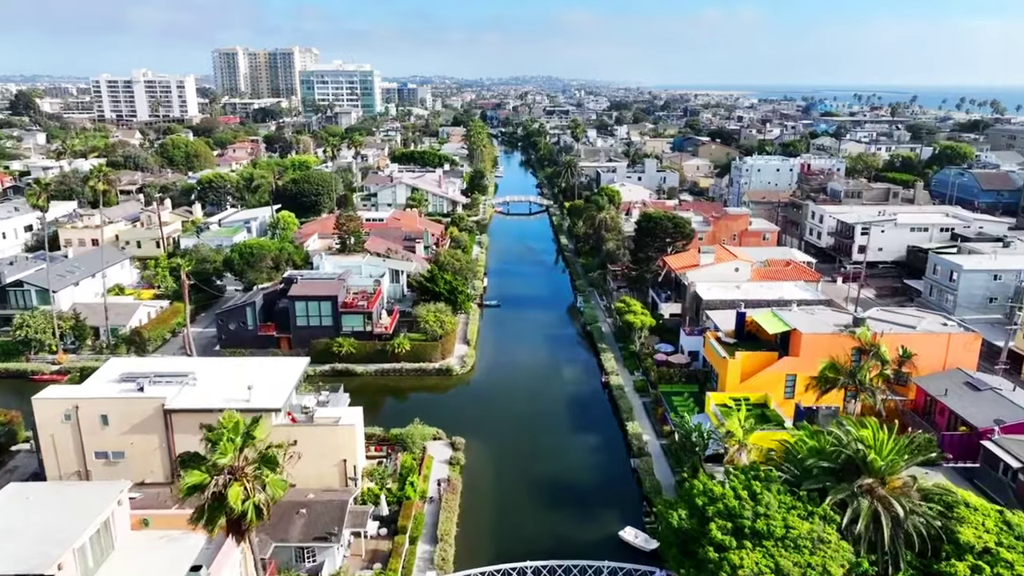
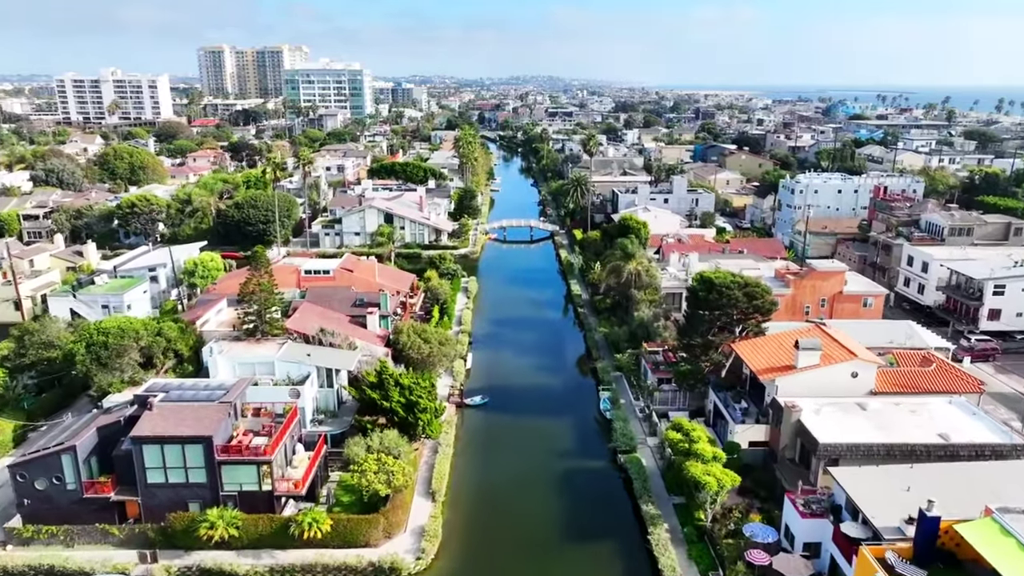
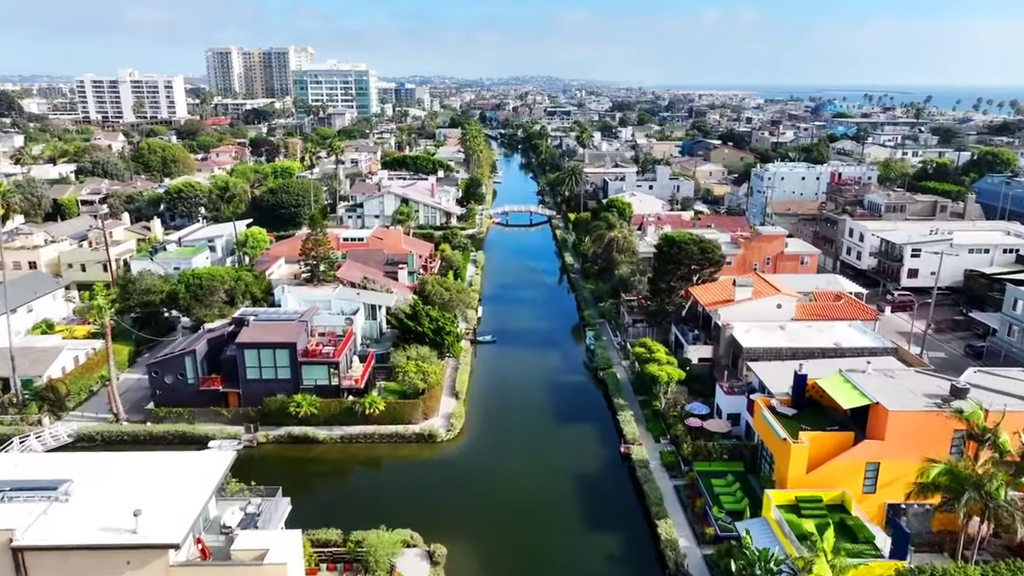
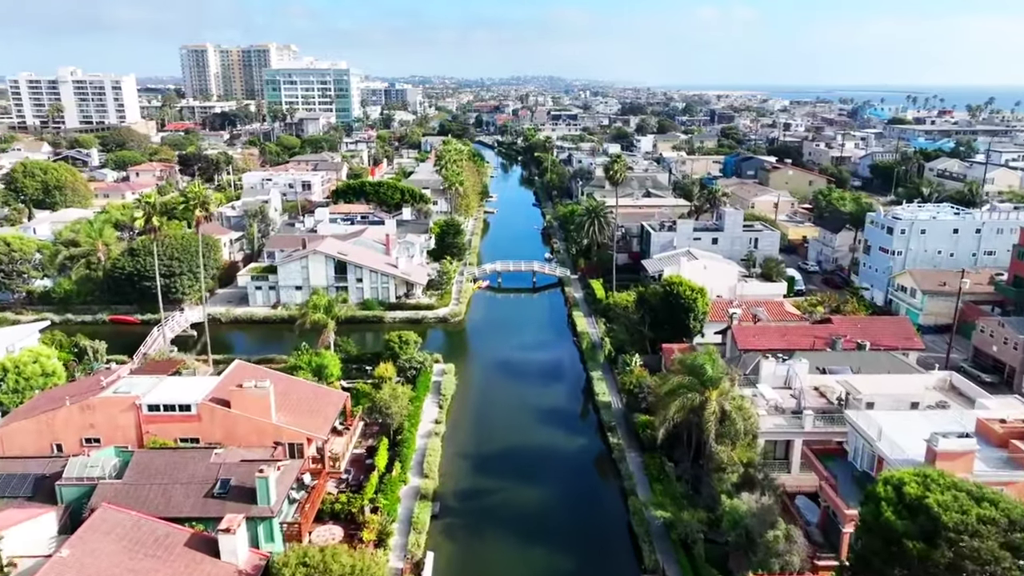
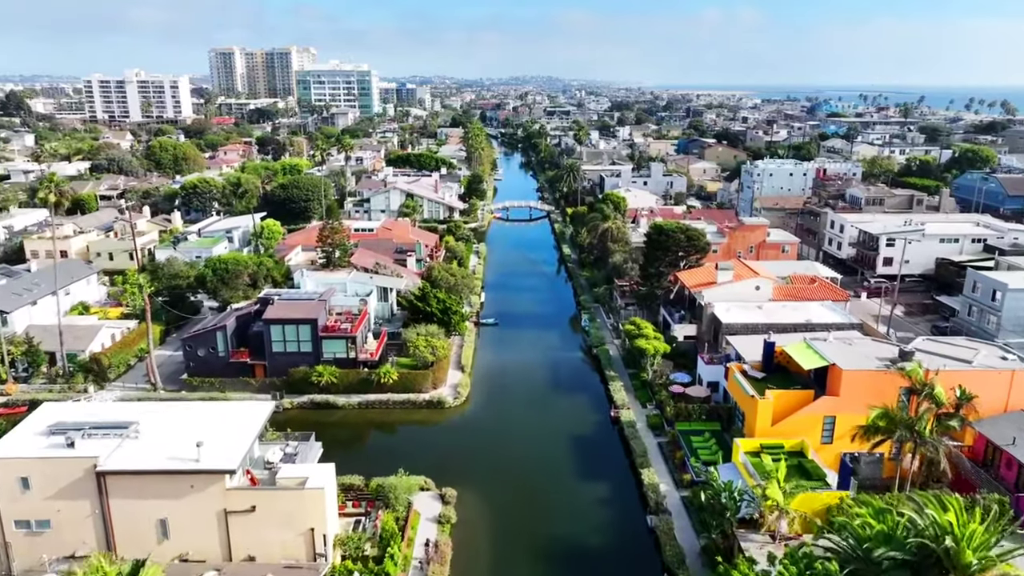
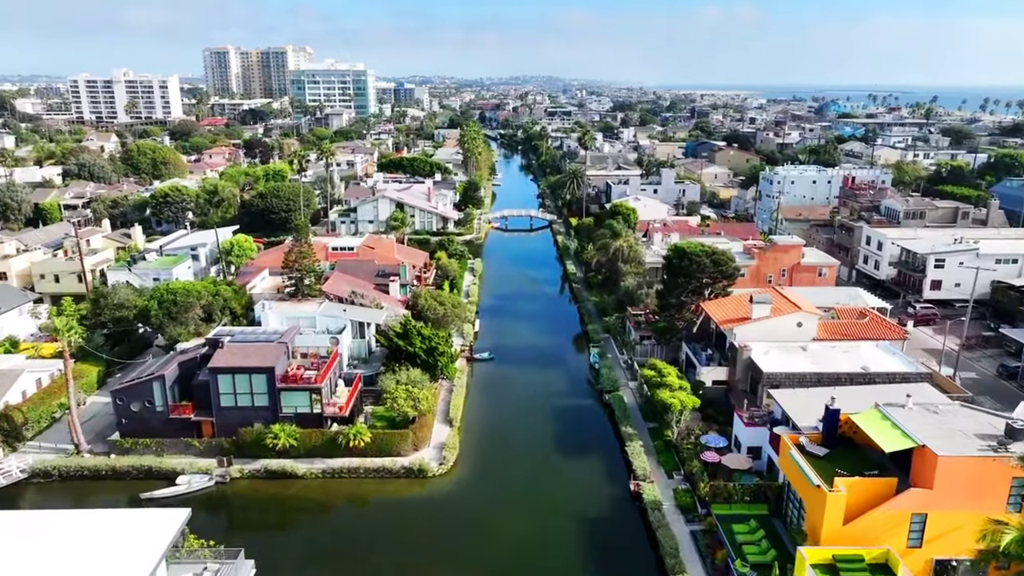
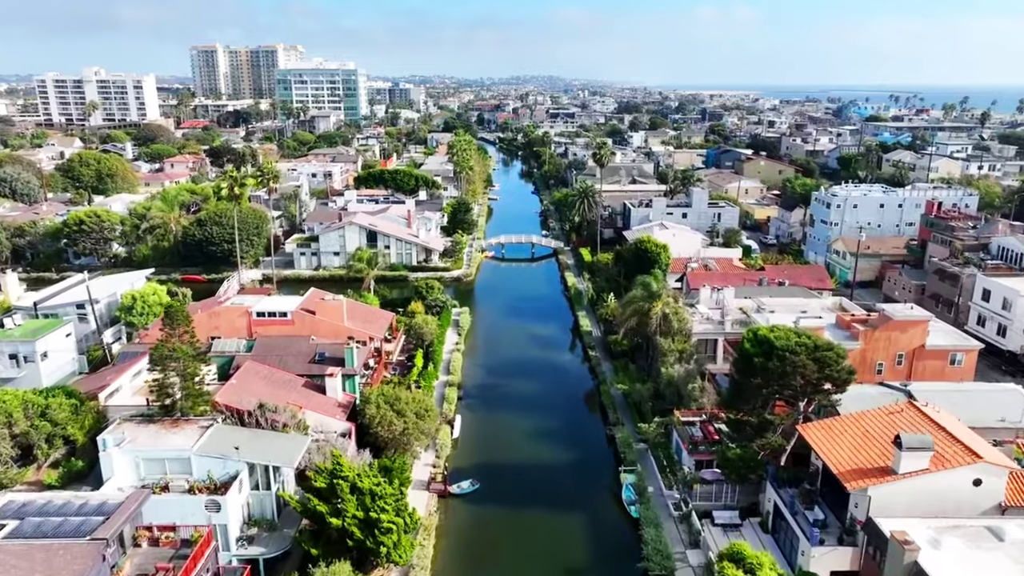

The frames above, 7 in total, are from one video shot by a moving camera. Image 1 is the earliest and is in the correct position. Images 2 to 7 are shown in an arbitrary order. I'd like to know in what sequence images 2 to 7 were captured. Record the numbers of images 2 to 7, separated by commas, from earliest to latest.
5, 3, 6, 2, 7, 4
